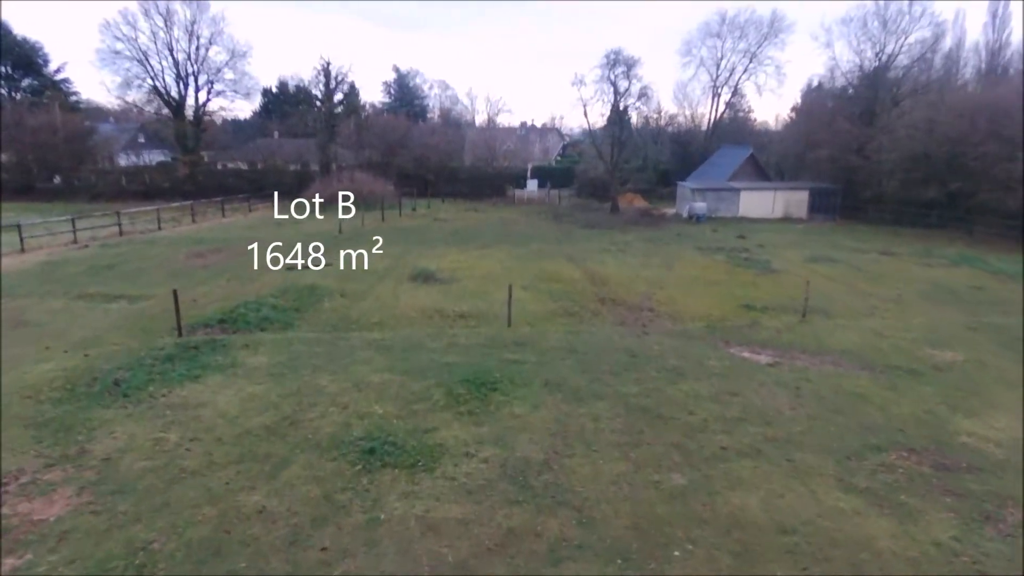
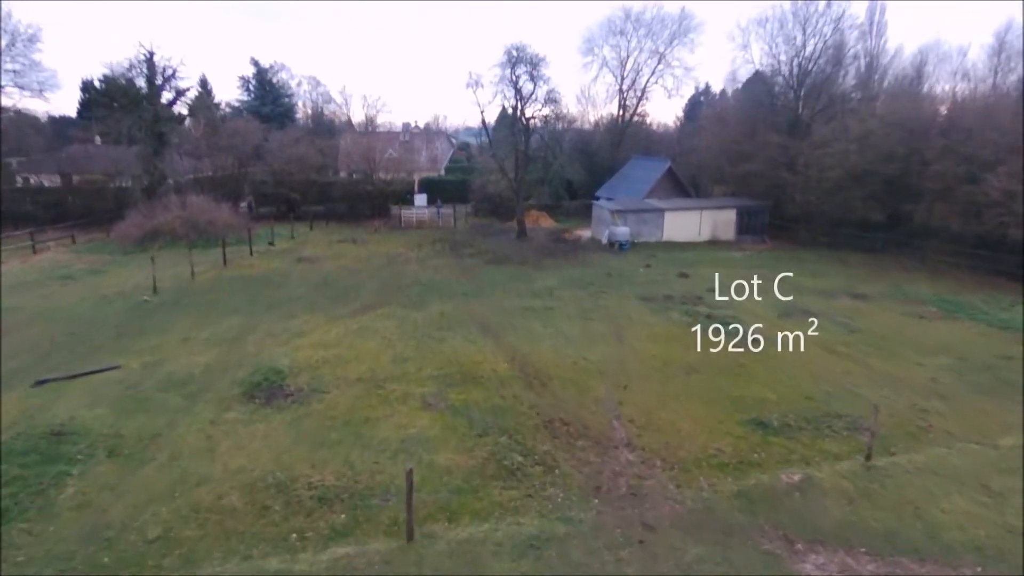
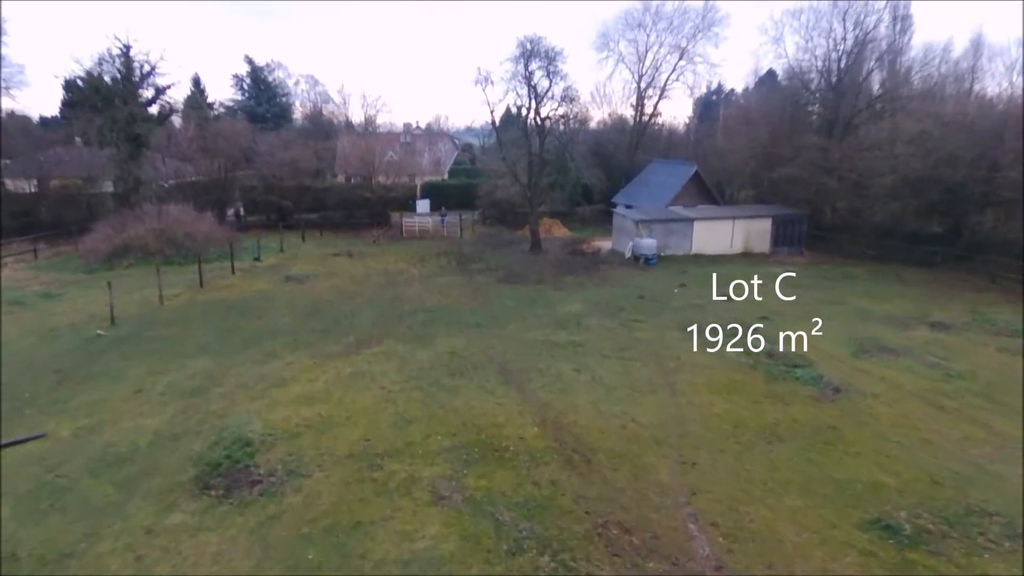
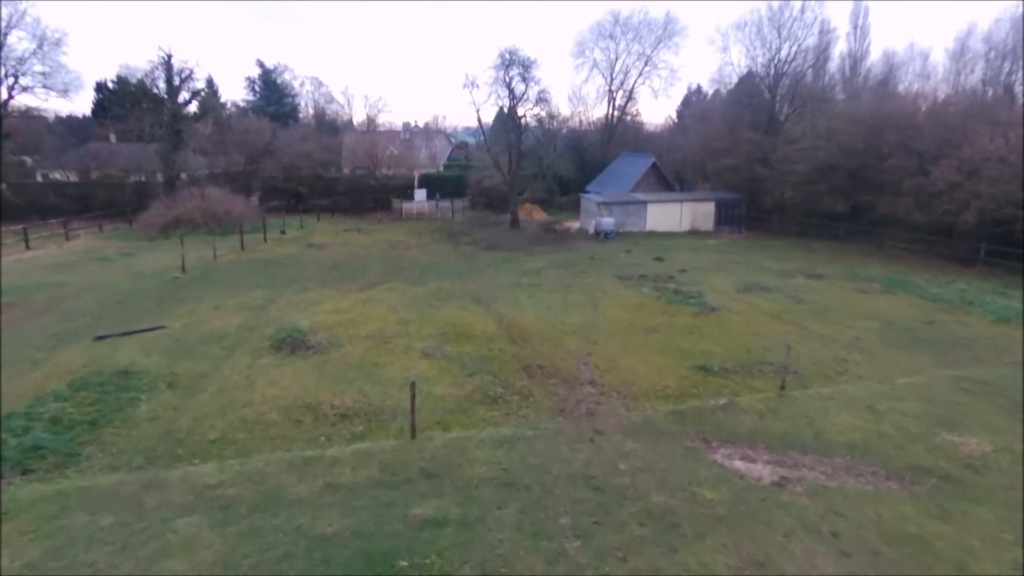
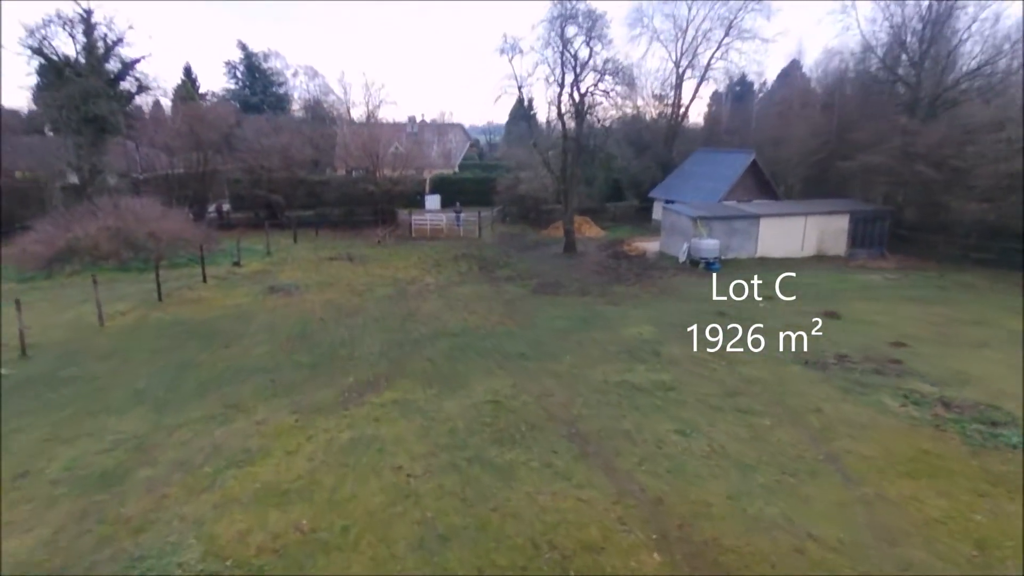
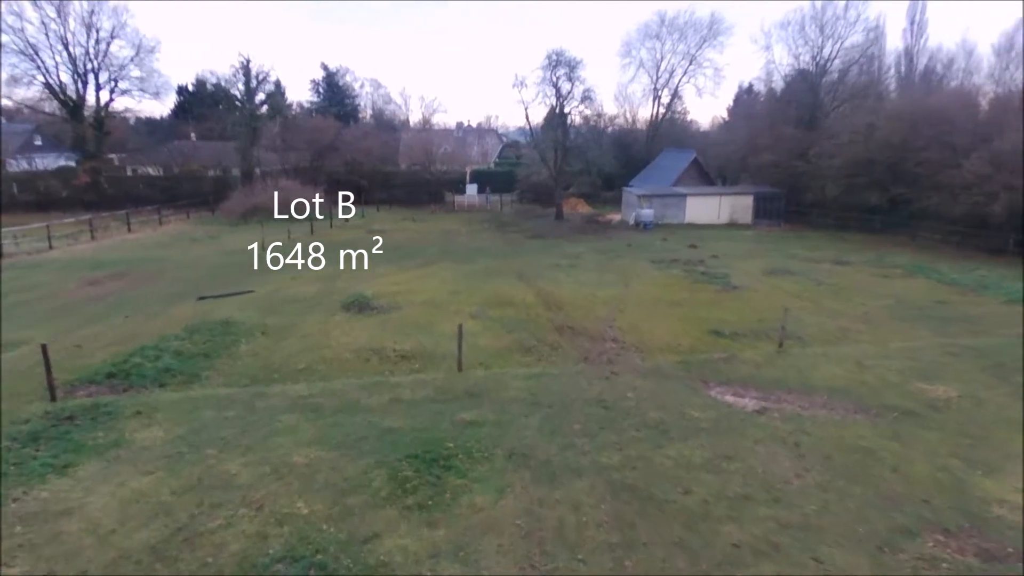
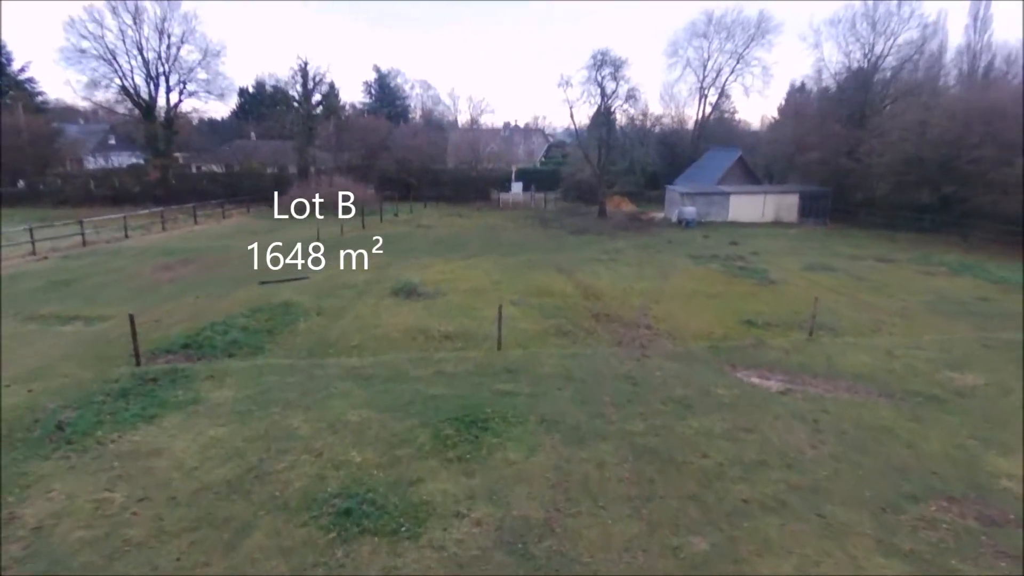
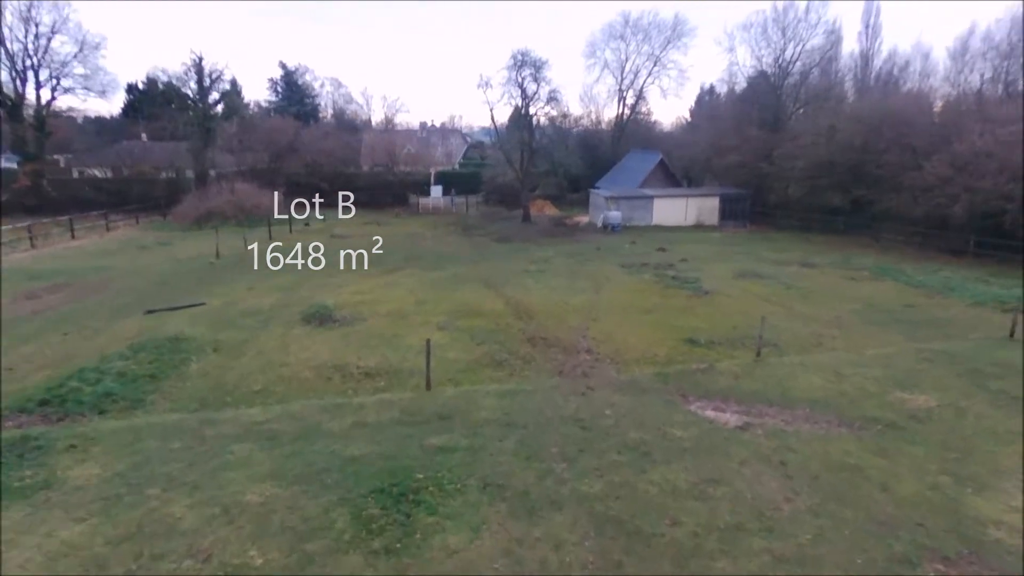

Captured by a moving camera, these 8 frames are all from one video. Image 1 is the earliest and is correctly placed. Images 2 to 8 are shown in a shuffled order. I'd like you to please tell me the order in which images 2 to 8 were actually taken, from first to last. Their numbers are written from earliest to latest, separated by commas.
7, 6, 8, 4, 2, 3, 5
